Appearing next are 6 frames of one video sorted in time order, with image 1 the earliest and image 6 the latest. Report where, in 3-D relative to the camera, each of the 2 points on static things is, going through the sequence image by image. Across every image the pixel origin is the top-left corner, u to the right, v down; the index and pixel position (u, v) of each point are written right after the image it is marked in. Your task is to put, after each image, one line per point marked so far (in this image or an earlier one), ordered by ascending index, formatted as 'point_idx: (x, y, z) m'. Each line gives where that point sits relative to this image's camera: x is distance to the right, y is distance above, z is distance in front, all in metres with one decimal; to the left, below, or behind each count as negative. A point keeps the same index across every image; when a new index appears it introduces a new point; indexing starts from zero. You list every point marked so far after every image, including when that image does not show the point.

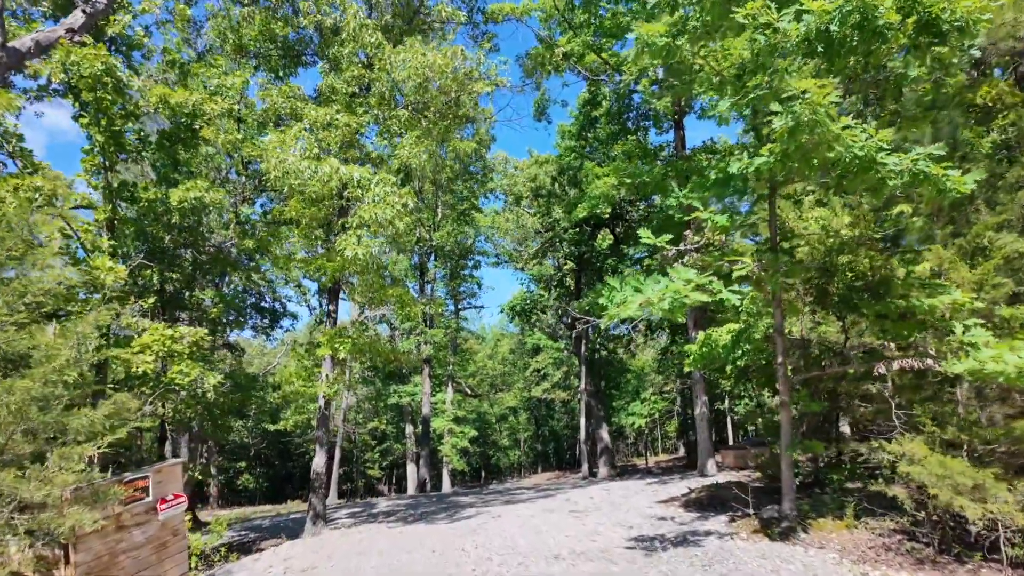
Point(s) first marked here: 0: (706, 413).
0: (+4.7, -3.1, +14.1) m
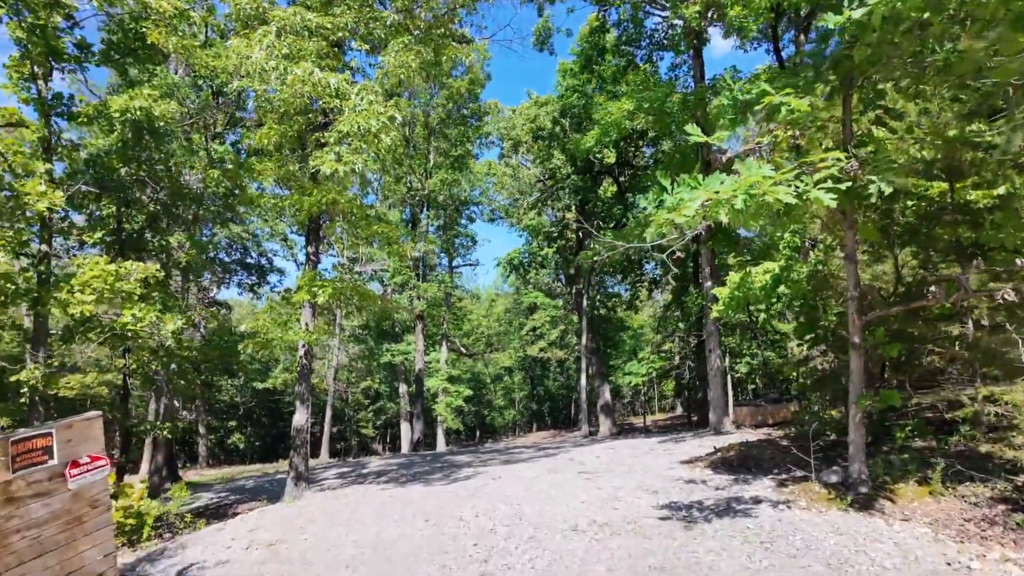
0: (+4.7, -1.8, +13.1) m
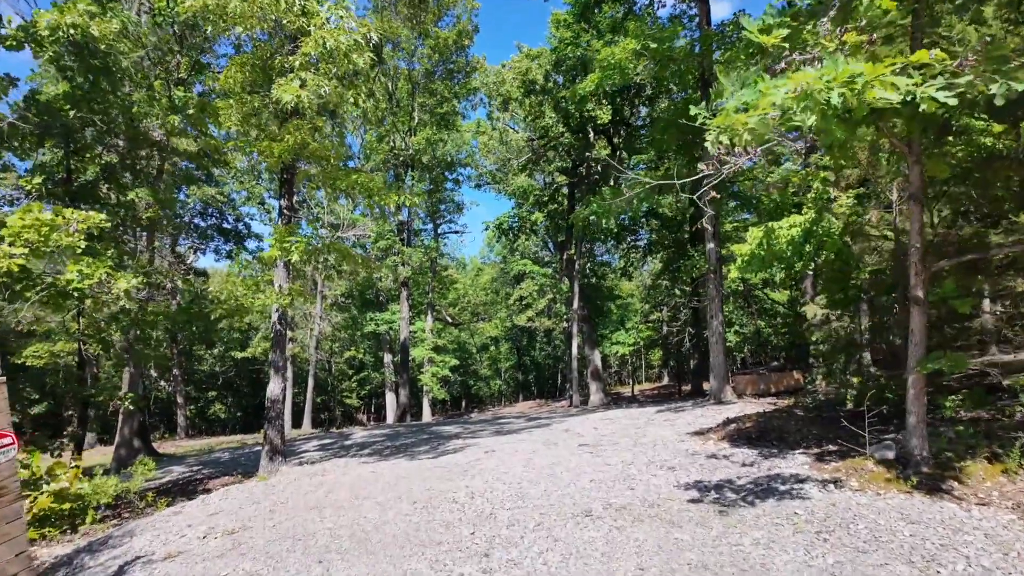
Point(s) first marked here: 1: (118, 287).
0: (+4.5, -1.0, +12.5) m
1: (-5.3, 0.0, +7.7) m
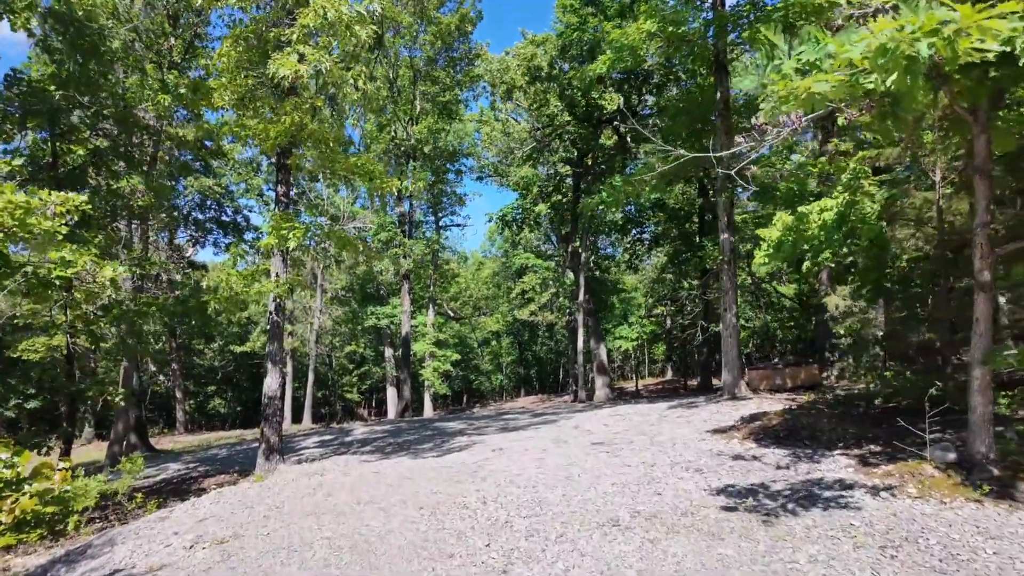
0: (+4.7, -0.9, +12.0) m
1: (-5.1, +0.1, +7.3) m
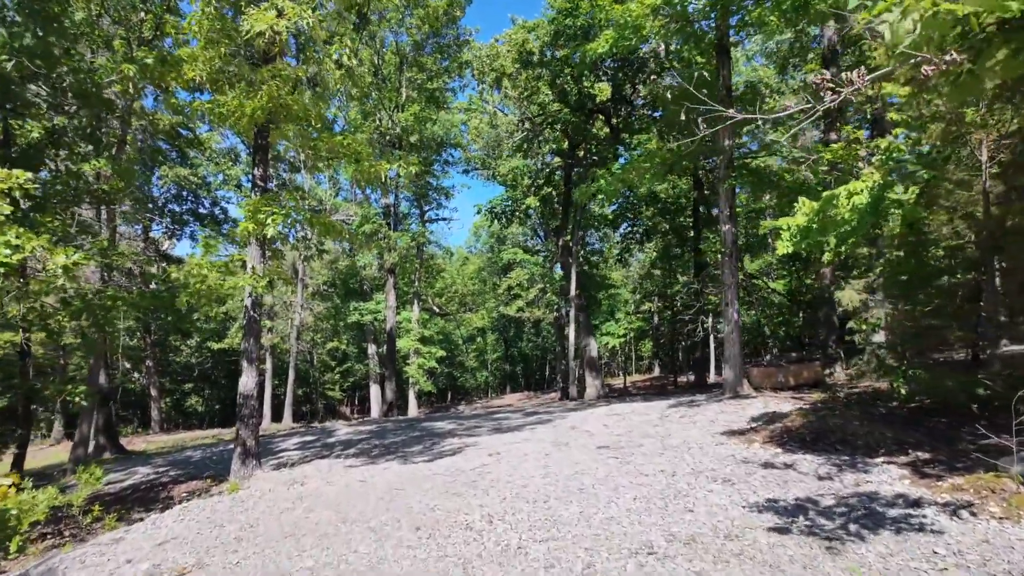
0: (+4.5, -0.7, +11.6) m
1: (-5.1, +0.3, +6.6) m
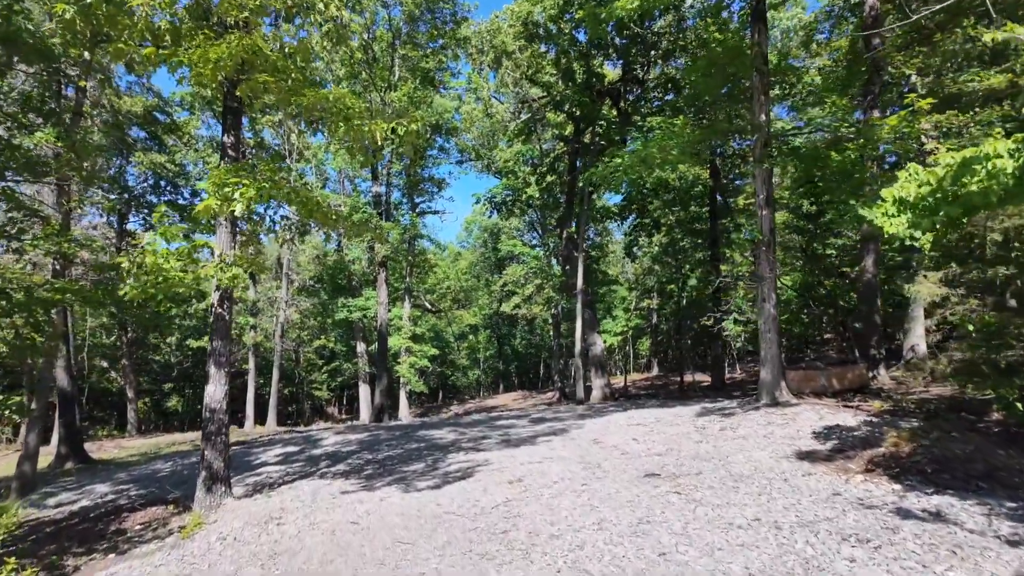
0: (+4.7, -0.6, +10.3) m
1: (-4.9, +0.4, +5.1) m
